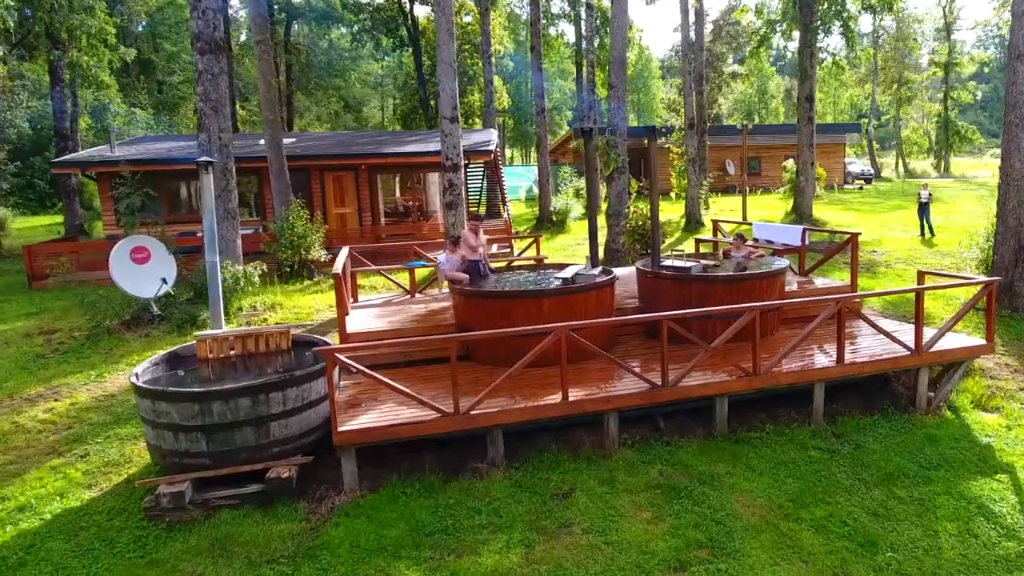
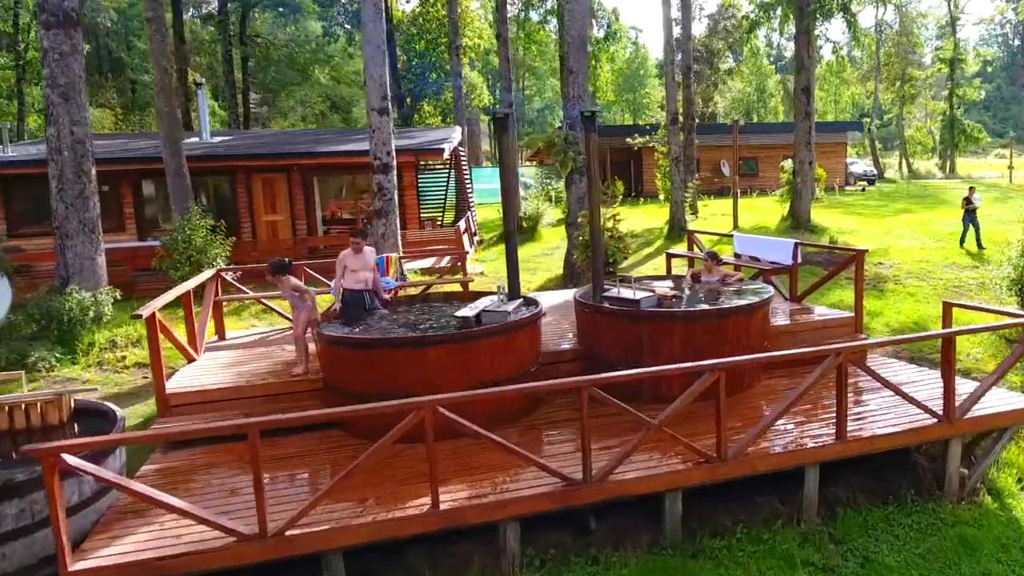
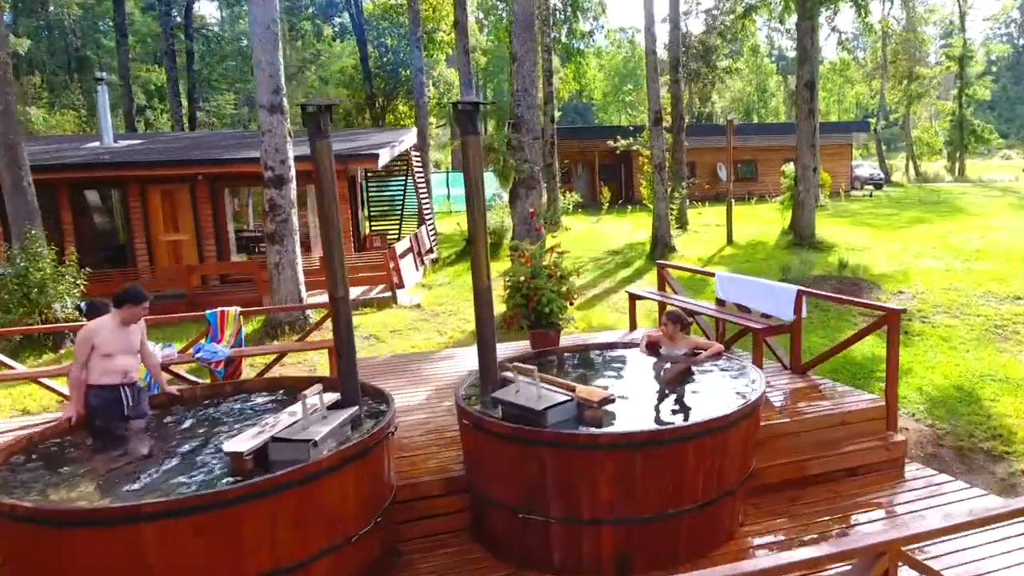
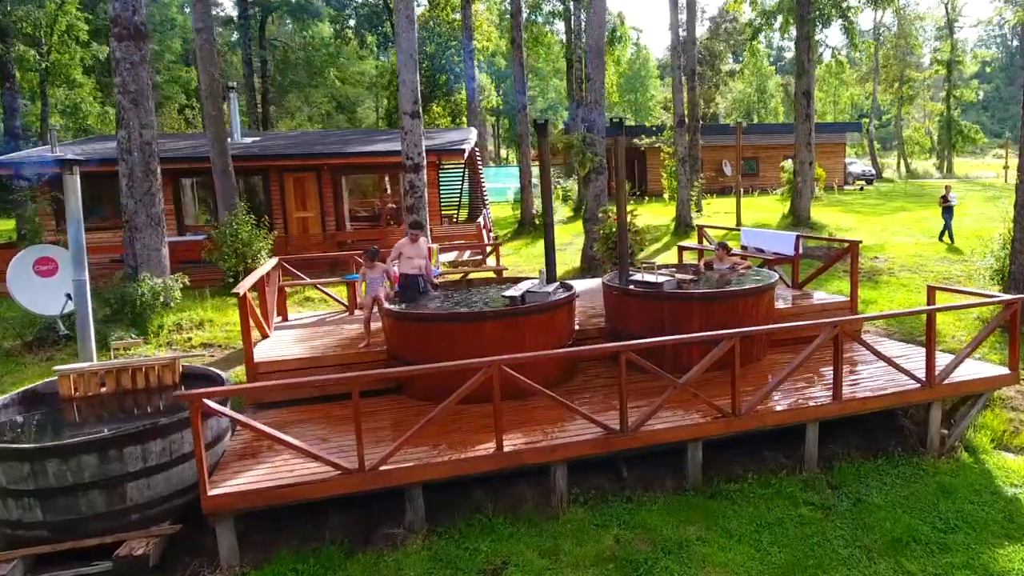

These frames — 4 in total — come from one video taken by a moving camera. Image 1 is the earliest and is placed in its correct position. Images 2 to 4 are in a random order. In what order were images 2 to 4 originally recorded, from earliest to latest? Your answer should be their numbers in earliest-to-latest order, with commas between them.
4, 2, 3
